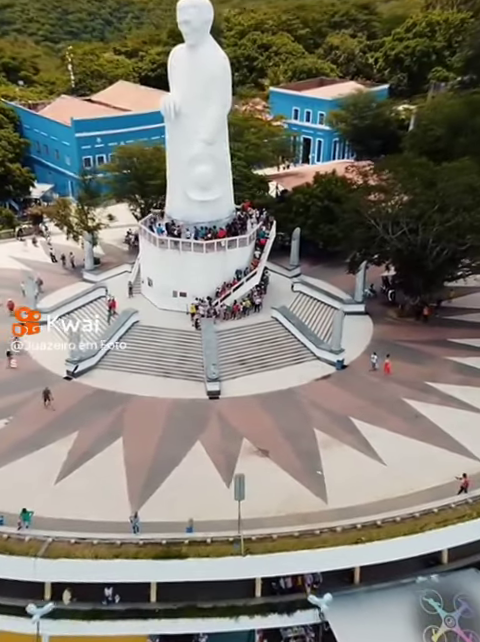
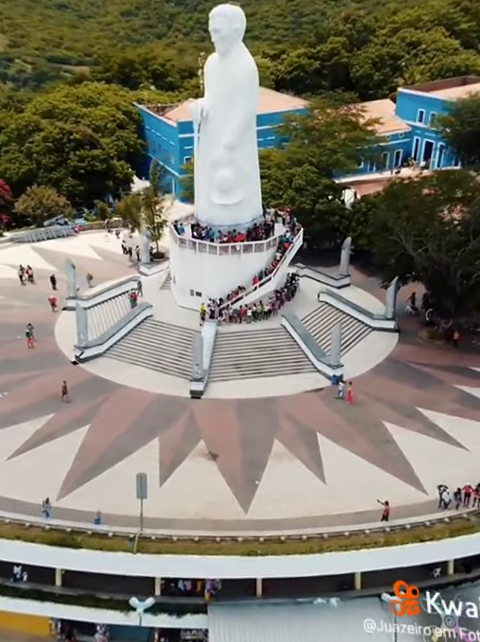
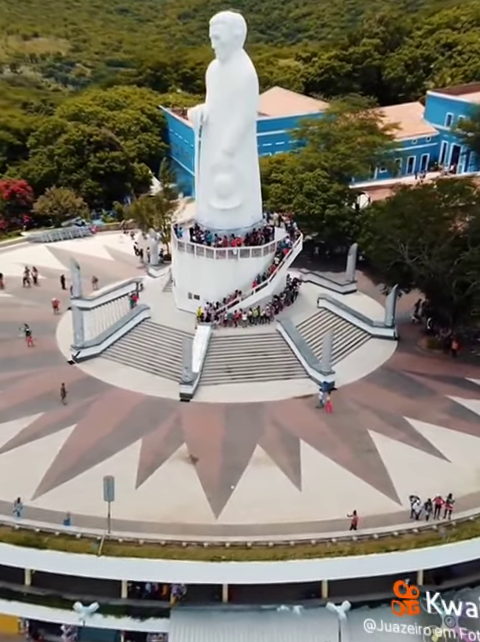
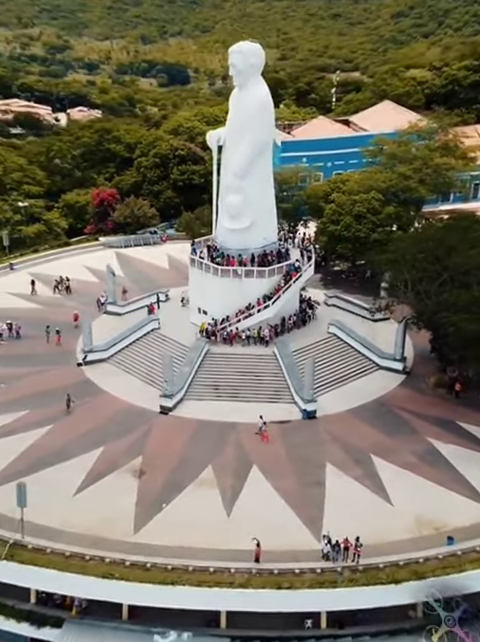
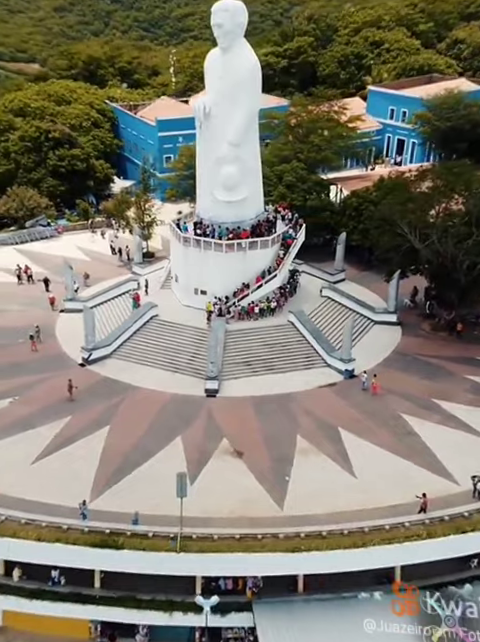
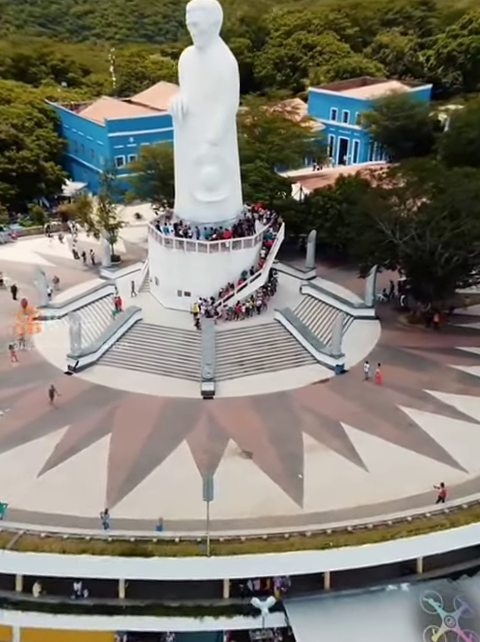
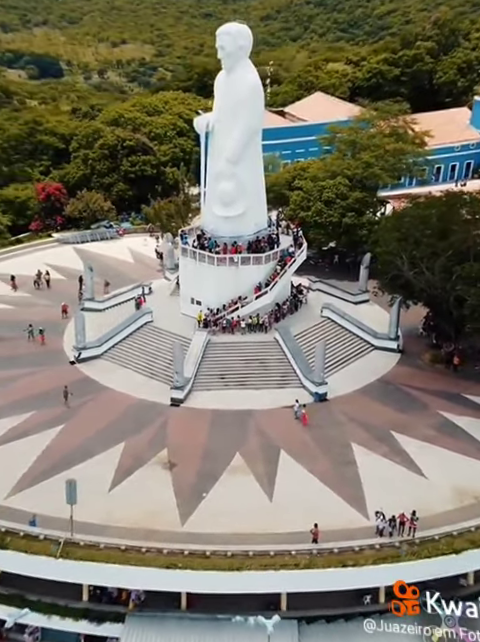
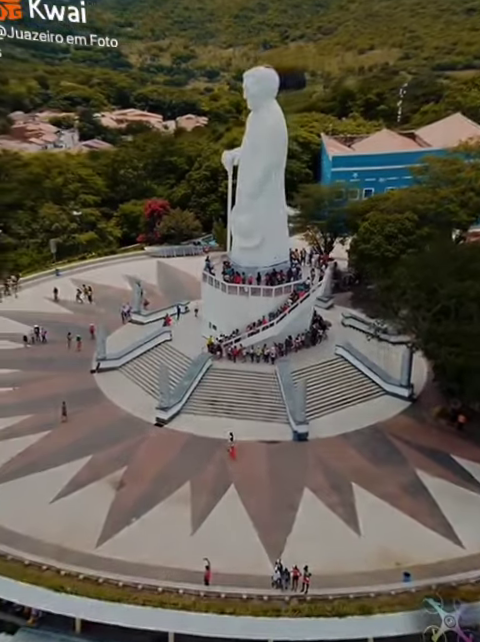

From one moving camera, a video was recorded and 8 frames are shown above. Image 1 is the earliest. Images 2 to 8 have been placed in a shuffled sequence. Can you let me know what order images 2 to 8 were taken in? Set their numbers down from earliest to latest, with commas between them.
6, 5, 2, 3, 7, 4, 8
